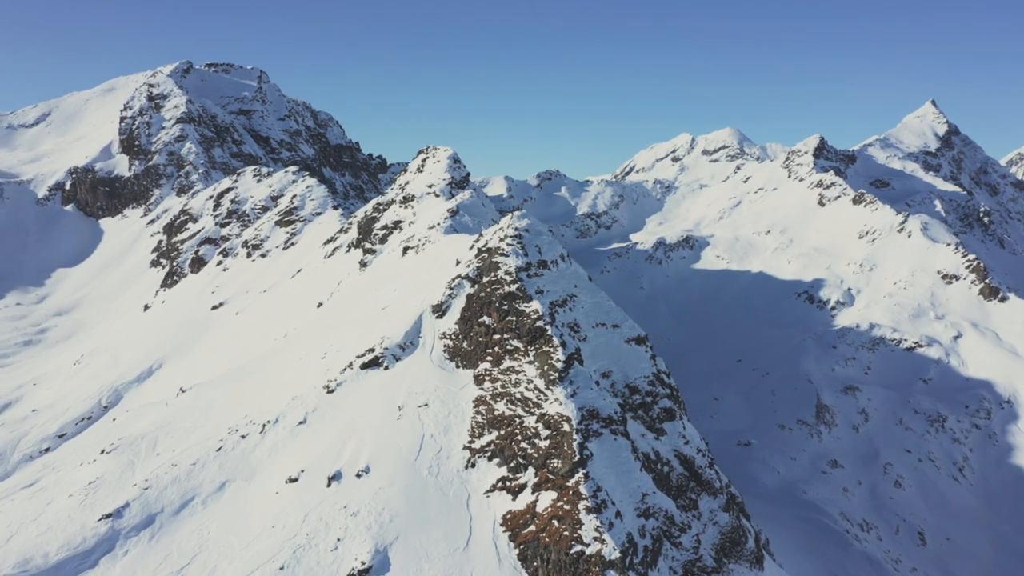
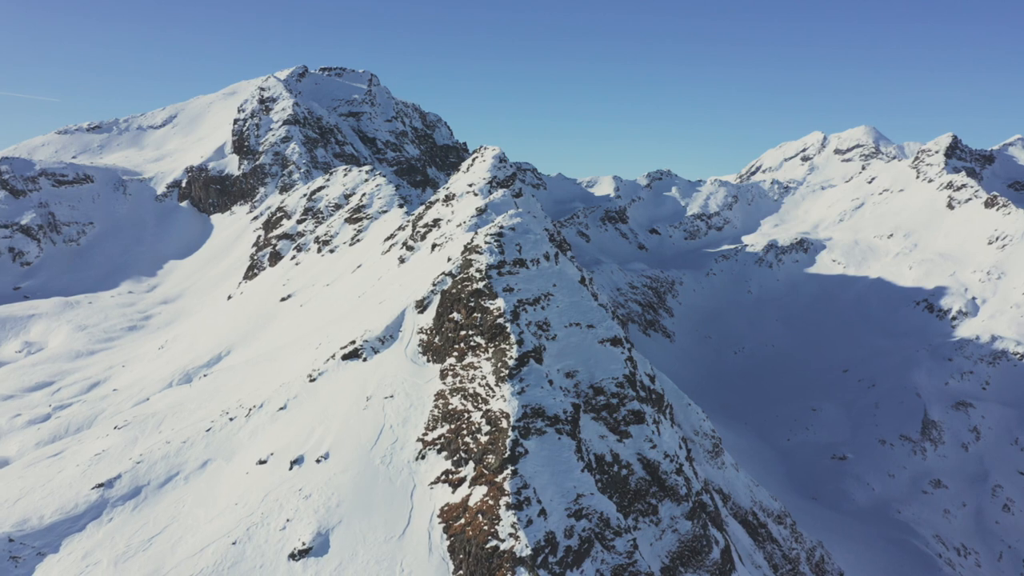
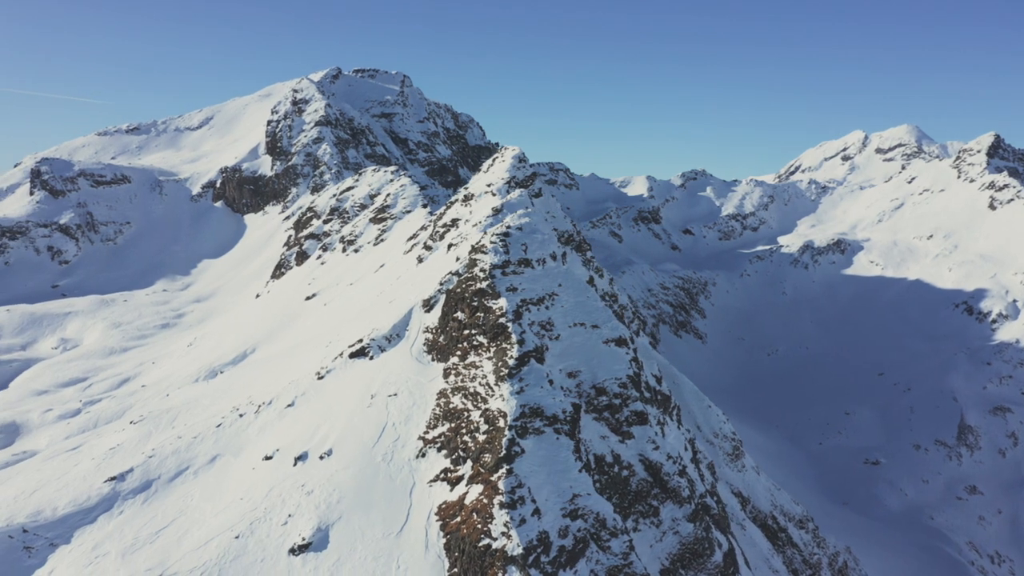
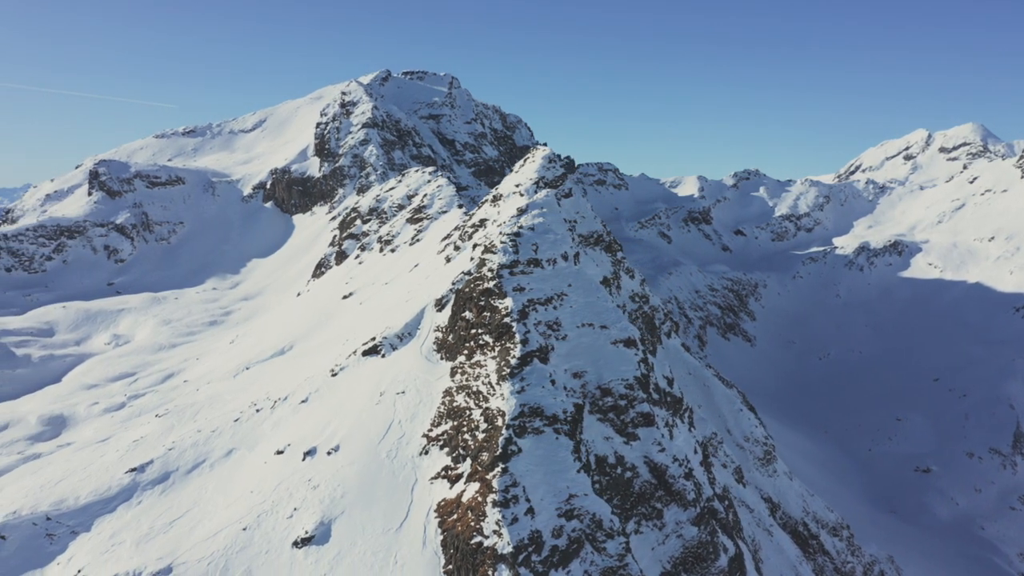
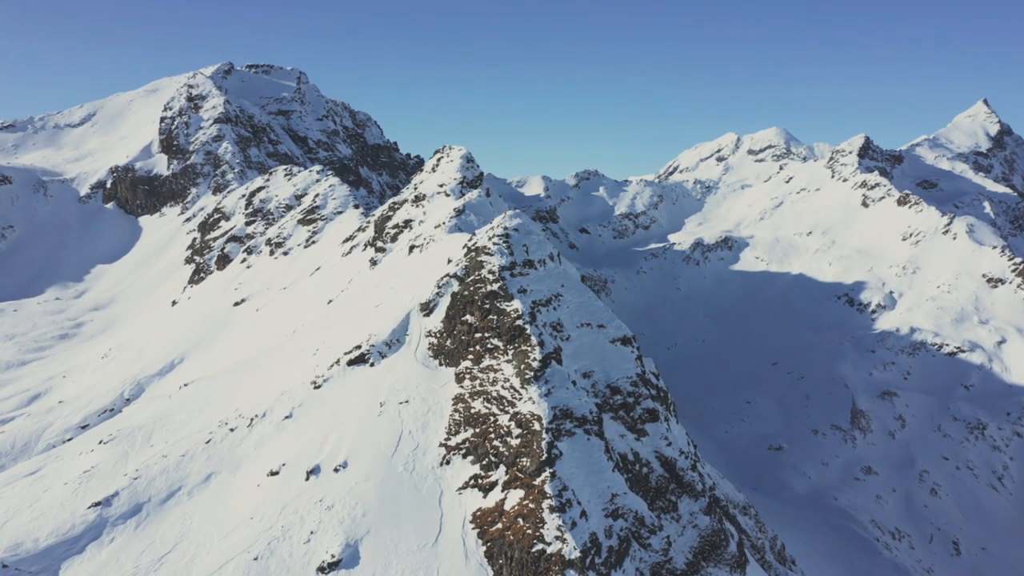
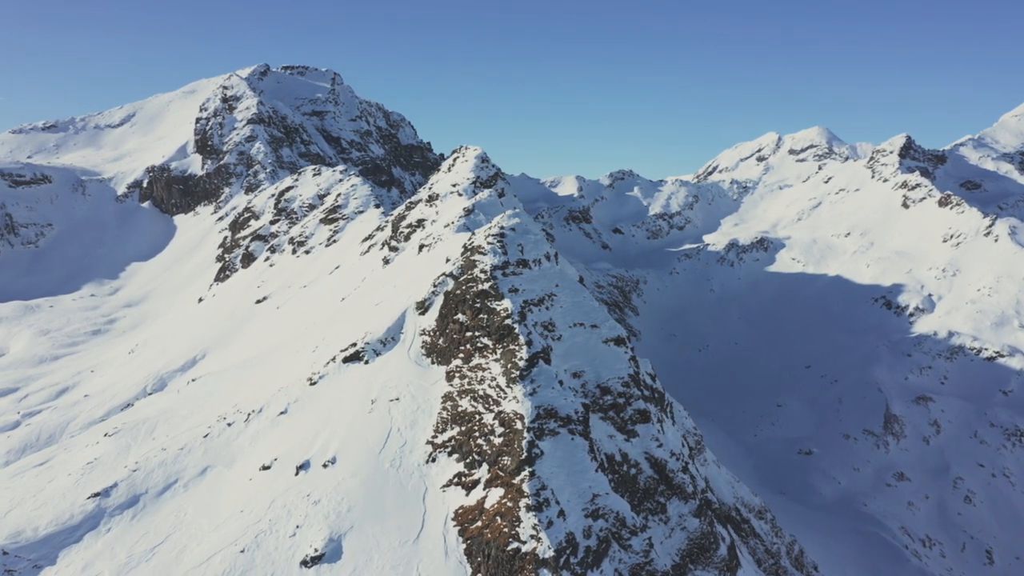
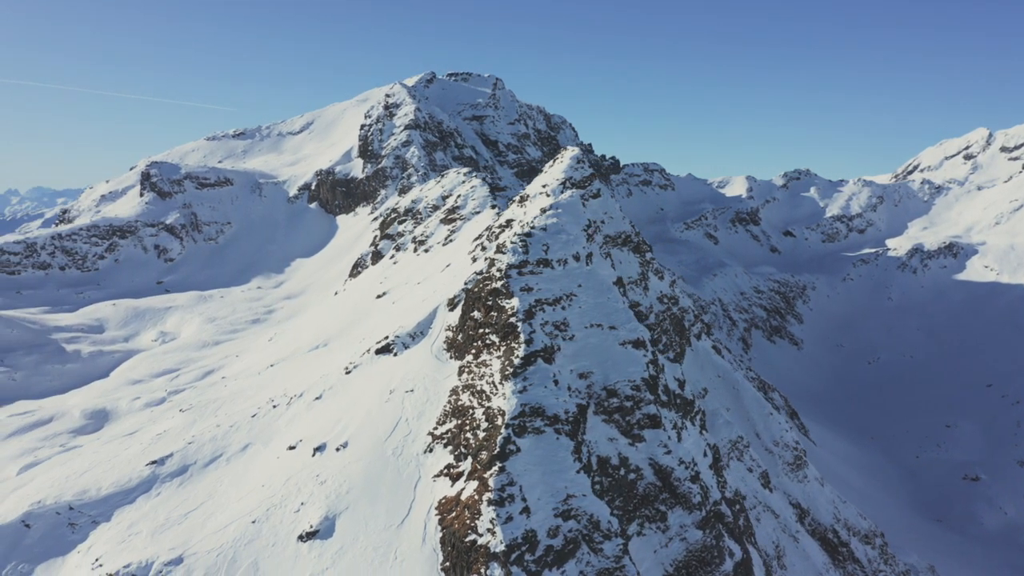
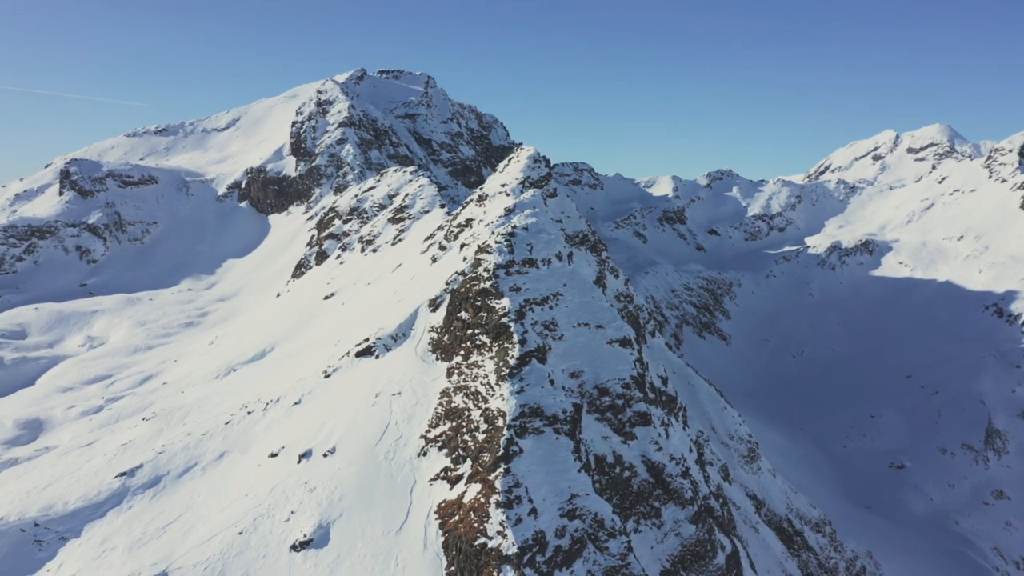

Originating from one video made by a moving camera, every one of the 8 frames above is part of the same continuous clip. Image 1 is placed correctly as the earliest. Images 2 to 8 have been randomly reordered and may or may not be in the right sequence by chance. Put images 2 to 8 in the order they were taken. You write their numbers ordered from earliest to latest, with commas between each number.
5, 6, 2, 3, 8, 4, 7
